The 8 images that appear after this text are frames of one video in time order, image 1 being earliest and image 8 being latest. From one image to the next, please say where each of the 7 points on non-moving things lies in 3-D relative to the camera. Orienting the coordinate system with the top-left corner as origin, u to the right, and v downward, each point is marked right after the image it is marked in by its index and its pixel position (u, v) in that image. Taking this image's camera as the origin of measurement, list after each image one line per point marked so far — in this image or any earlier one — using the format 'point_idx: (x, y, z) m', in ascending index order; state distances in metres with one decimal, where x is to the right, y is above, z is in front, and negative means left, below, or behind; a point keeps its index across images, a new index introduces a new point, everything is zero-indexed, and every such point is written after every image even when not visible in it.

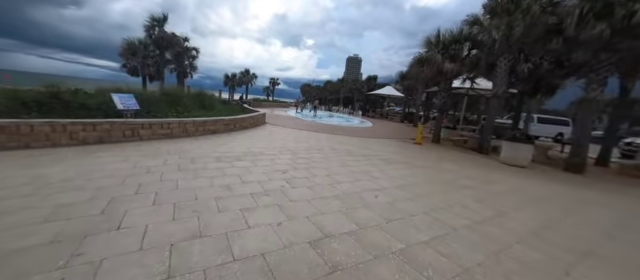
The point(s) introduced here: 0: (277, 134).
0: (-1.8, +0.3, +9.1) m
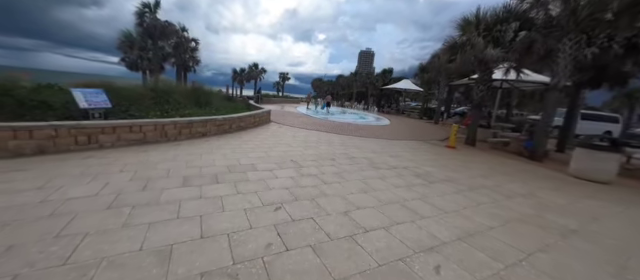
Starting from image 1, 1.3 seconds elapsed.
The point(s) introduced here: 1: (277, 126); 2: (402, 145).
0: (-1.4, +0.2, +7.6) m
1: (-1.9, +0.6, +9.7) m
2: (+2.8, -0.2, +7.7) m
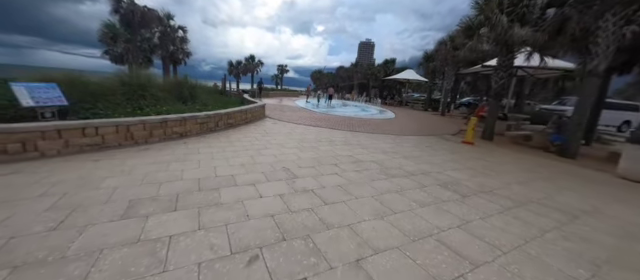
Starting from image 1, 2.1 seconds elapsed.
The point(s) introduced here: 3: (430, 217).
0: (-1.4, +0.2, +6.6) m
1: (-1.9, +0.7, +8.7) m
2: (+2.8, -0.1, +6.7) m
3: (+1.2, -0.9, +2.5) m
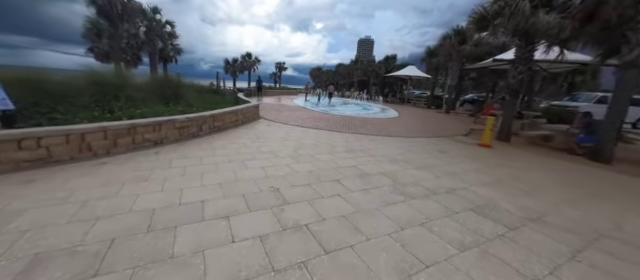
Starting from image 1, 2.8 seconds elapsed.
0: (-1.4, 0.0, +5.8) m
1: (-1.9, +0.6, +7.9) m
2: (+2.7, -0.2, +5.9) m
3: (+1.2, -1.0, +1.7) m
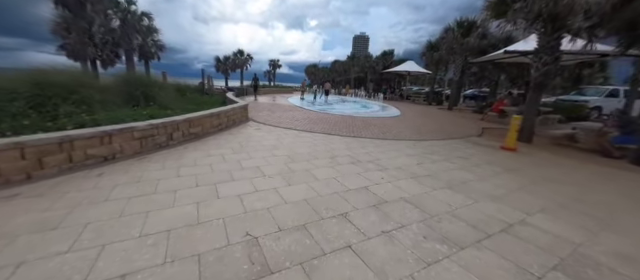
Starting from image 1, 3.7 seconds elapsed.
0: (-1.5, -0.1, +4.8) m
1: (-2.0, +0.4, +6.9) m
2: (+2.7, -0.3, +4.9) m
3: (+1.2, -1.2, +0.8) m
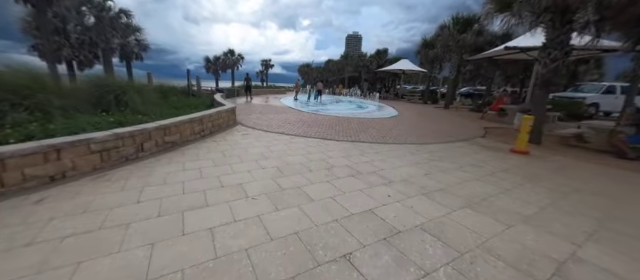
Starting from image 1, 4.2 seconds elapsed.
0: (-1.6, -0.3, +4.2) m
1: (-2.2, +0.2, +6.2) m
2: (+2.6, -0.4, +4.4) m
3: (+1.3, -1.3, +0.2) m
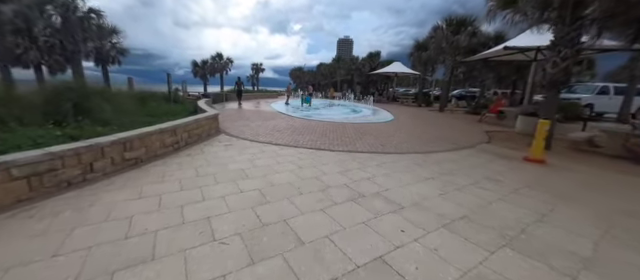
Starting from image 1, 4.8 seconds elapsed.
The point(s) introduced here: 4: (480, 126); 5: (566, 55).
0: (-1.7, -0.6, +3.5) m
1: (-2.4, -0.1, +5.5) m
2: (+2.4, -0.6, +3.8) m
3: (+1.3, -1.5, -0.4) m
4: (+6.9, +0.6, +9.7) m
5: (+6.1, +2.1, +5.6) m
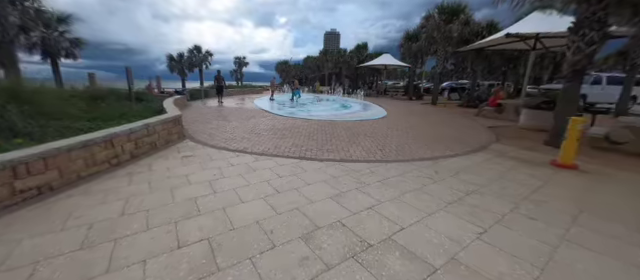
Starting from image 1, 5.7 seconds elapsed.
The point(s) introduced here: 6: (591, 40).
0: (-1.9, -0.8, +2.4) m
1: (-2.7, -0.3, +4.4) m
2: (+2.2, -0.7, +2.9) m
3: (+1.3, -1.7, -1.4) m
4: (+6.4, +0.8, +9.0) m
5: (+5.7, +2.2, +4.8) m
6: (+5.7, +2.1, +4.8) m
